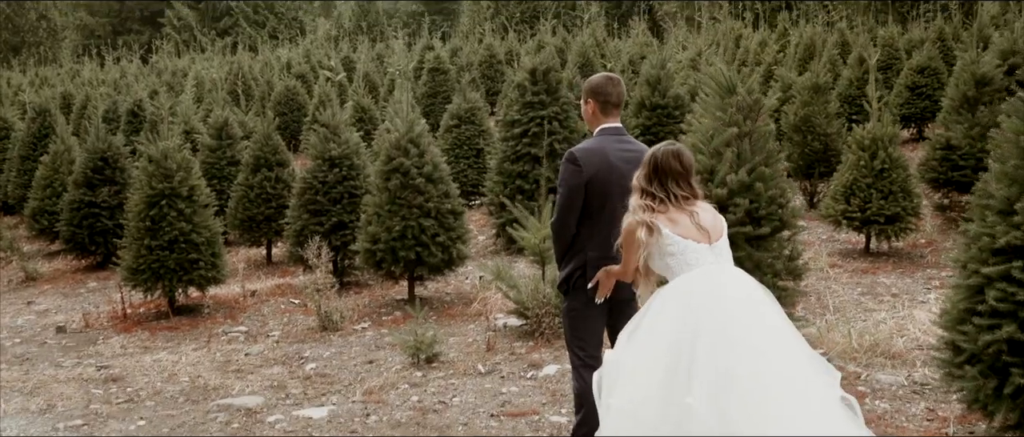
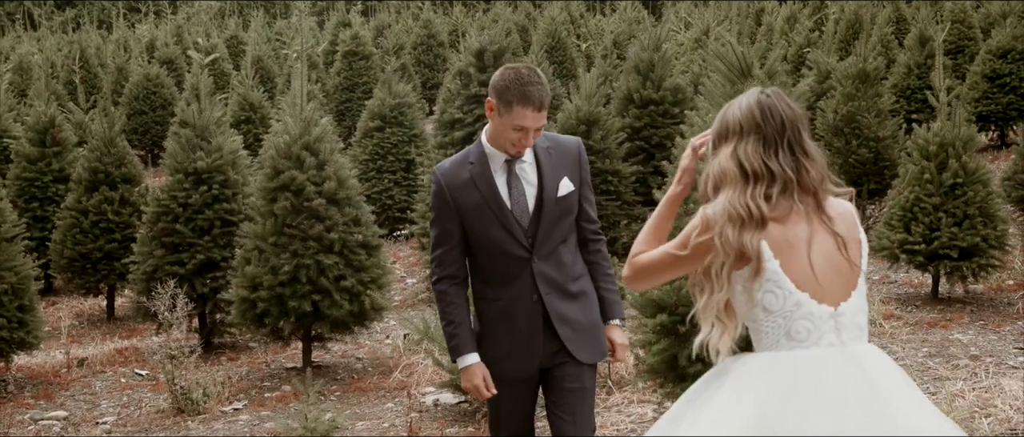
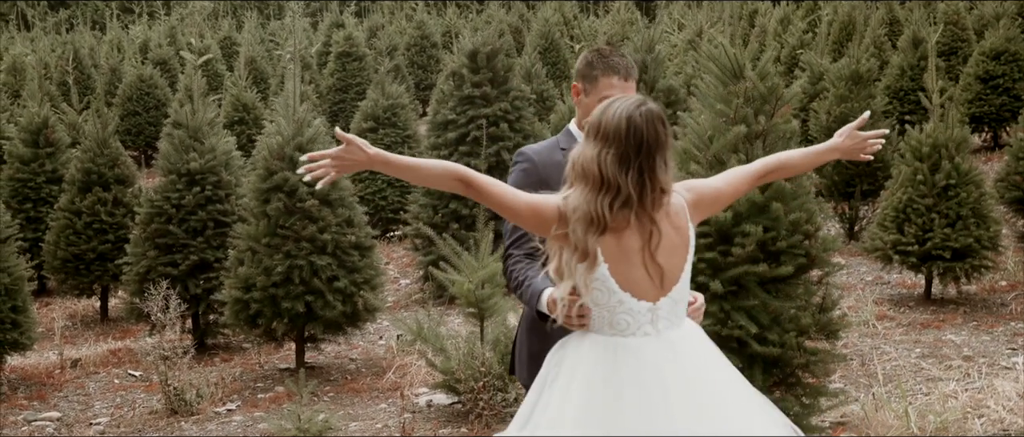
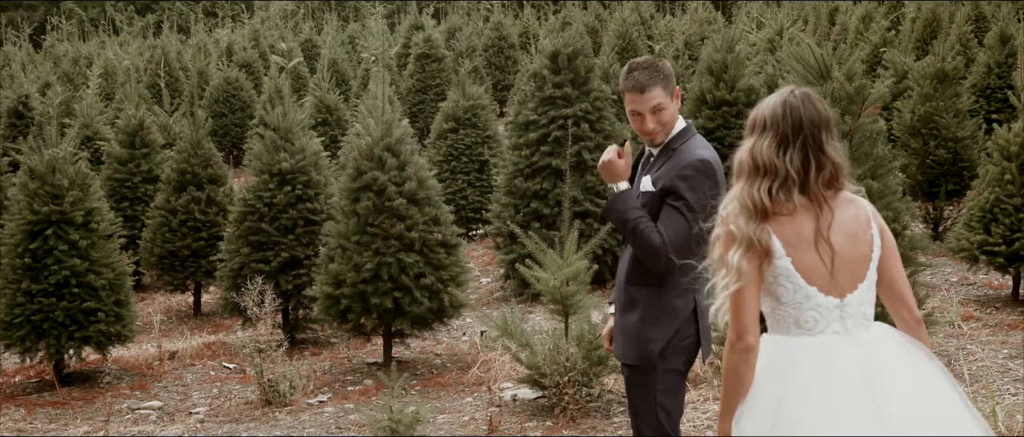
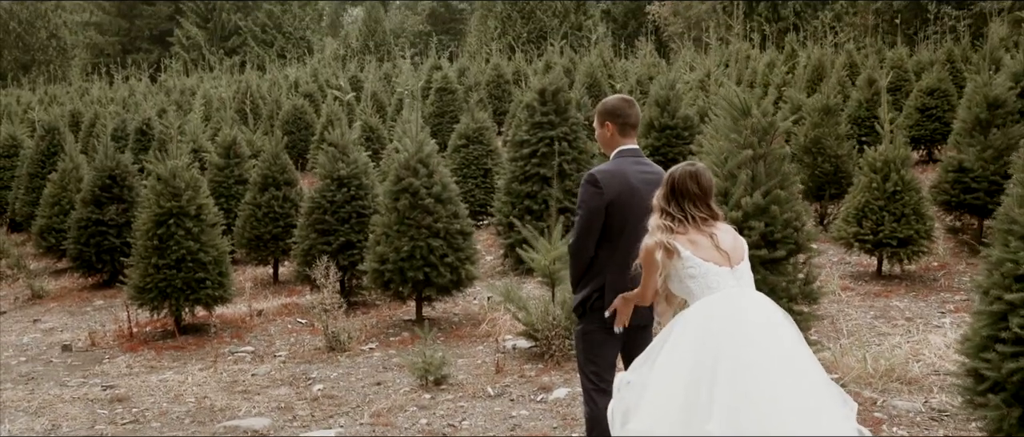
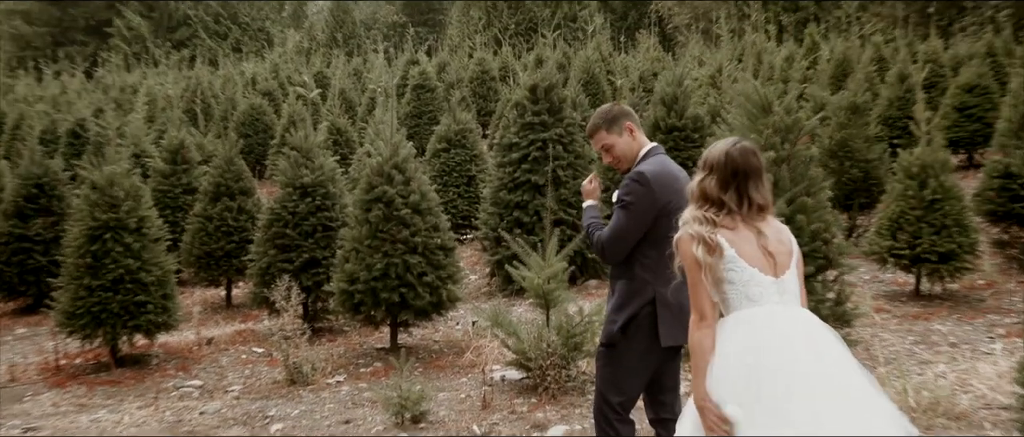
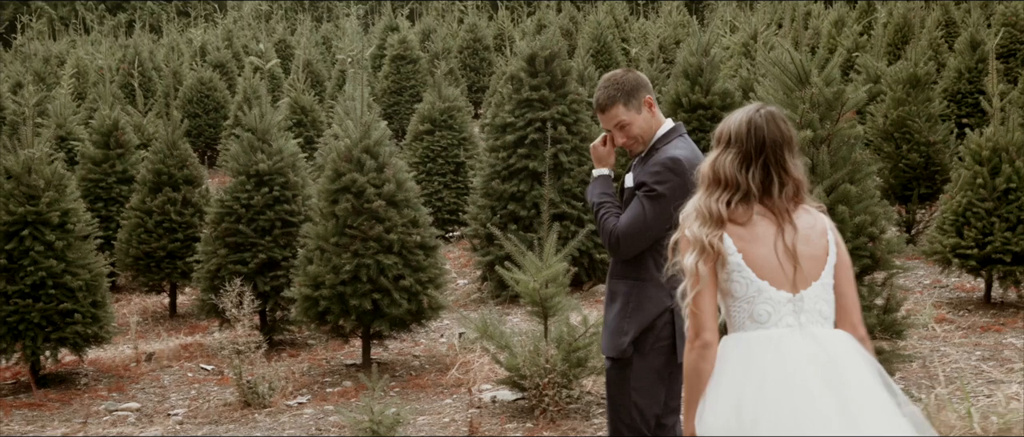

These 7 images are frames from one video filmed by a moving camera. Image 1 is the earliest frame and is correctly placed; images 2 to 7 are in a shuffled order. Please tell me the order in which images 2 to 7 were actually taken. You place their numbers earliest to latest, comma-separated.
5, 6, 7, 4, 2, 3
